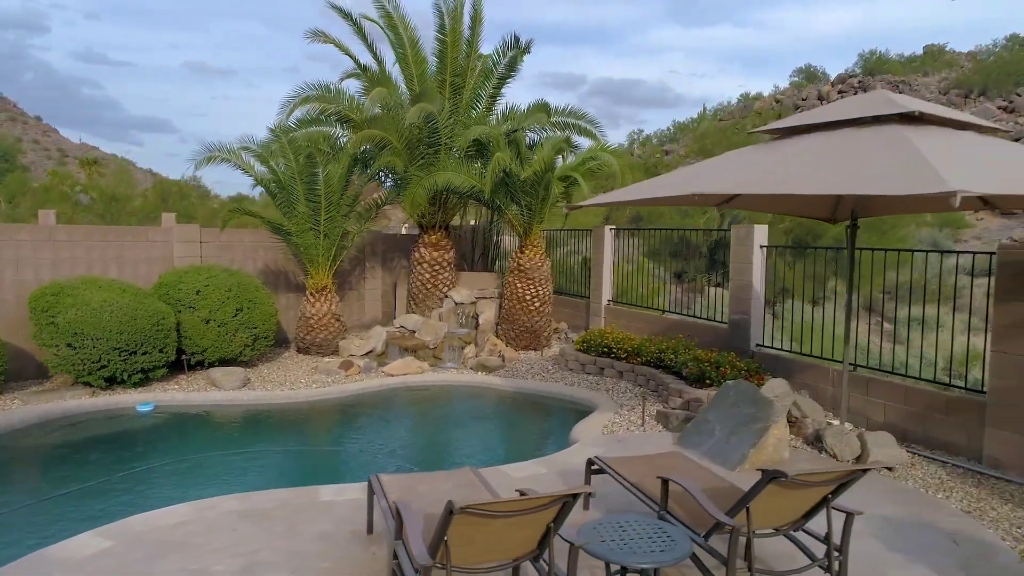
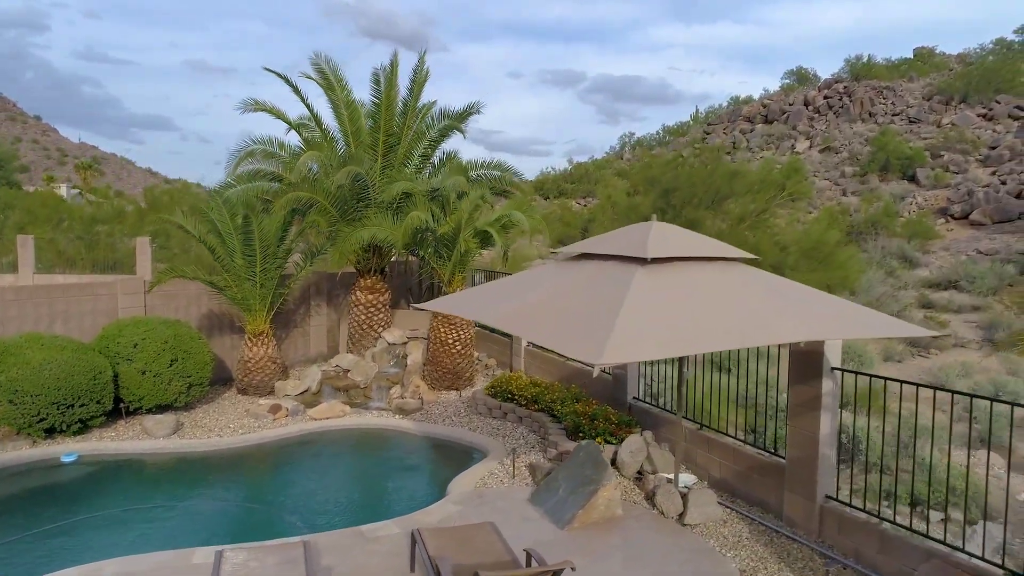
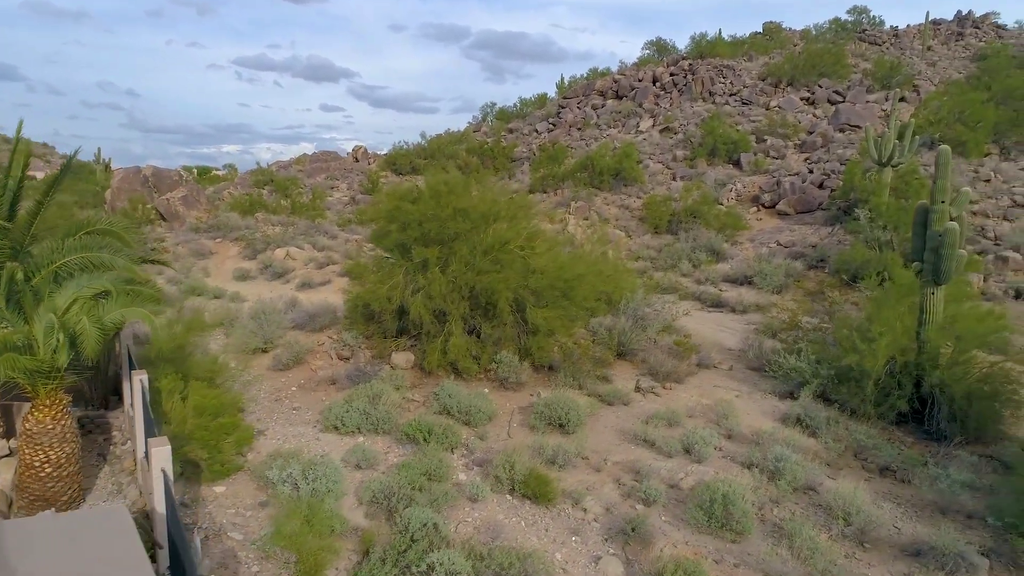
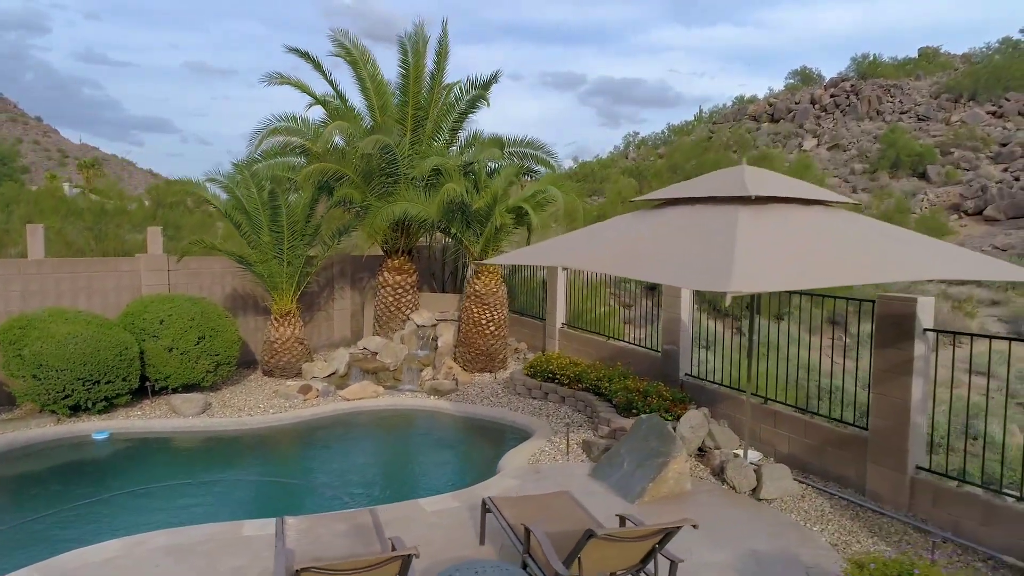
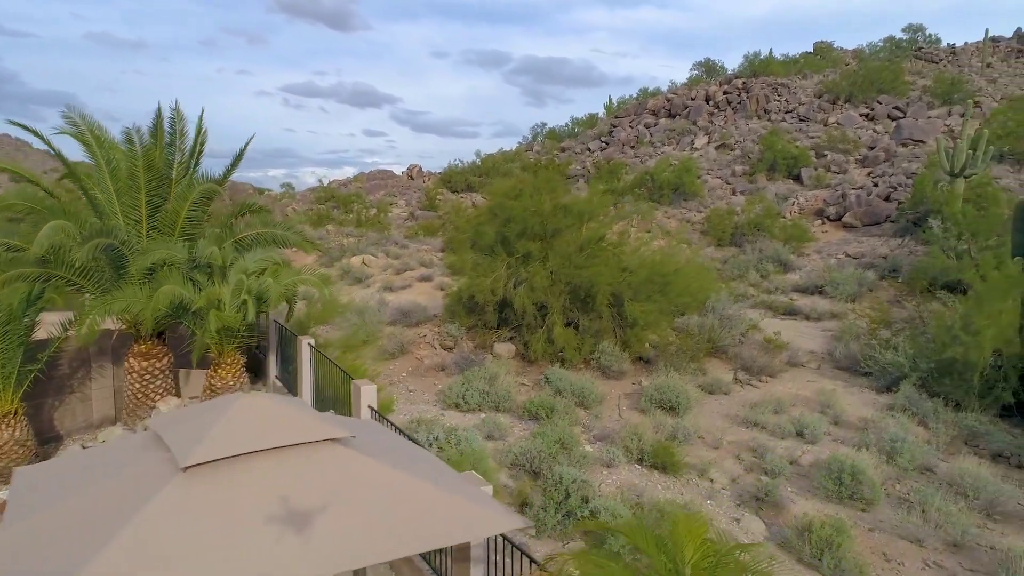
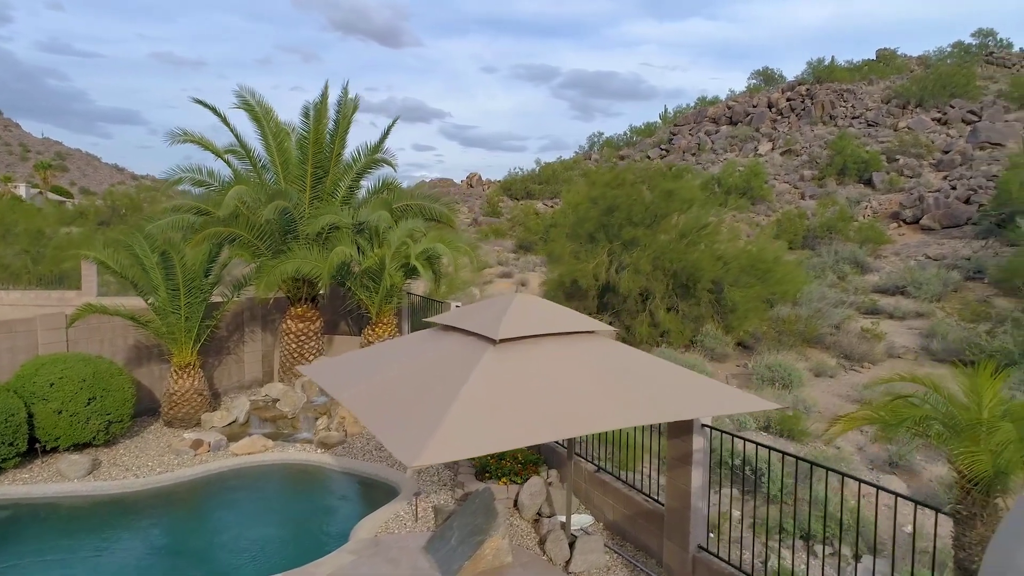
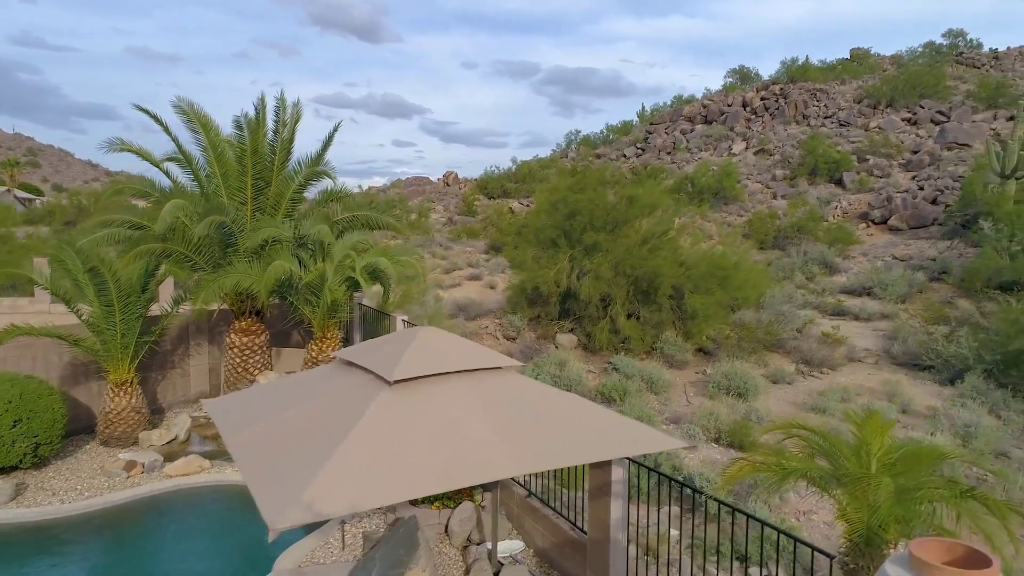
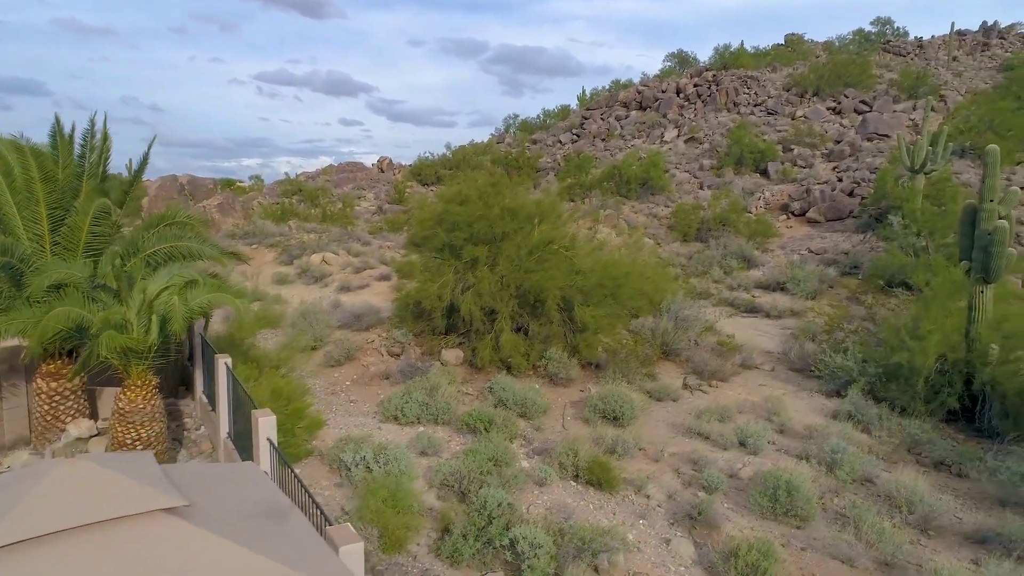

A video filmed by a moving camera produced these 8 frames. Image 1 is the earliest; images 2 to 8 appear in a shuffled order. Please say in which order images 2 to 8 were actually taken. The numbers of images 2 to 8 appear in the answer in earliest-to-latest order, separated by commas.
4, 2, 6, 7, 5, 8, 3
